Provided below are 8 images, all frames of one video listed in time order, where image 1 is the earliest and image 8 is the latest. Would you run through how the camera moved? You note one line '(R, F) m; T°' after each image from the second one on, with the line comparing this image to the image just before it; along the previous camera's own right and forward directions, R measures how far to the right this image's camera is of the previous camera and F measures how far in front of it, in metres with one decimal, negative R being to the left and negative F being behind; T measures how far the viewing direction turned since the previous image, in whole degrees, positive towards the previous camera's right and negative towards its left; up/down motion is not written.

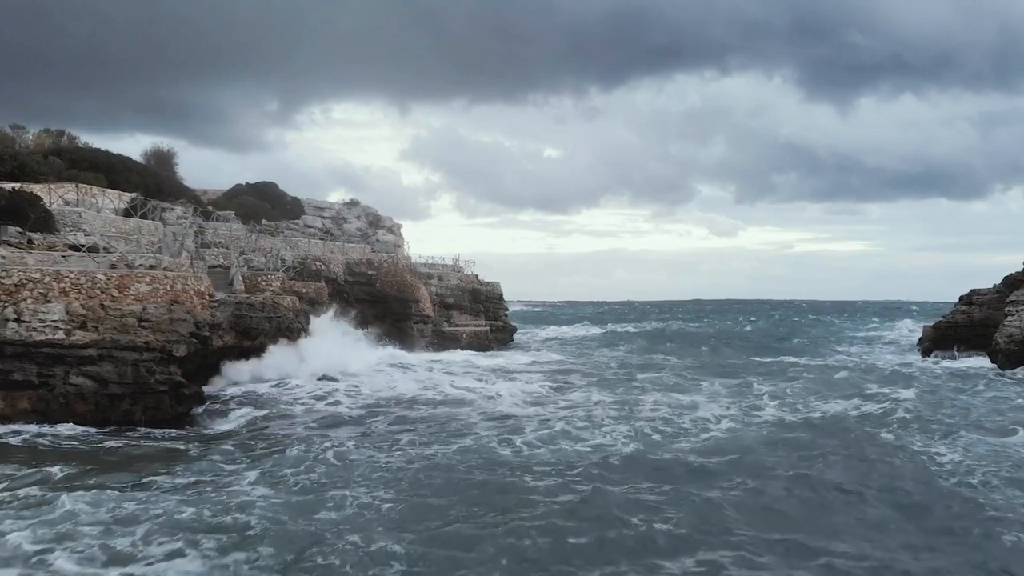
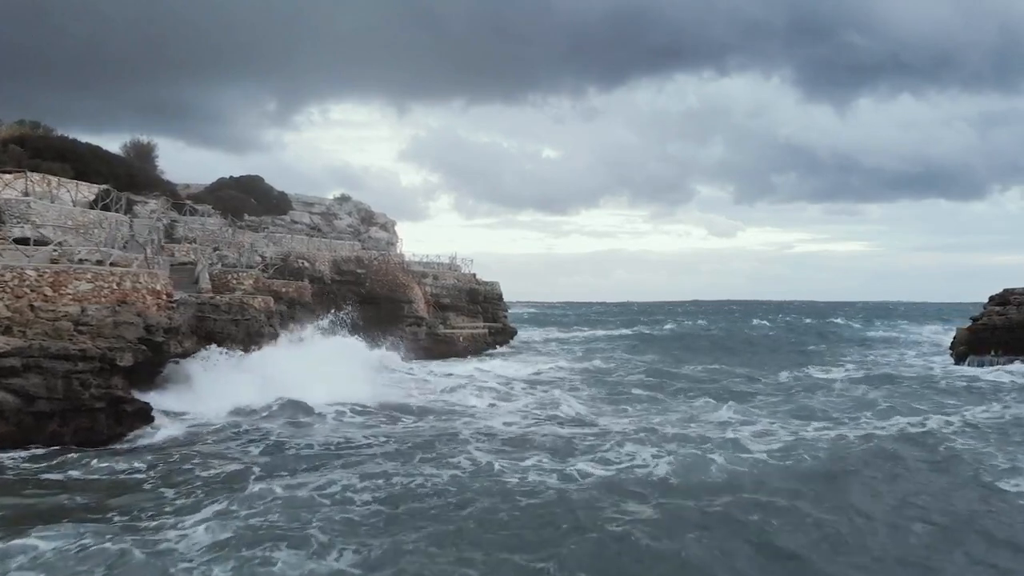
(0.0, +2.2) m; 0°
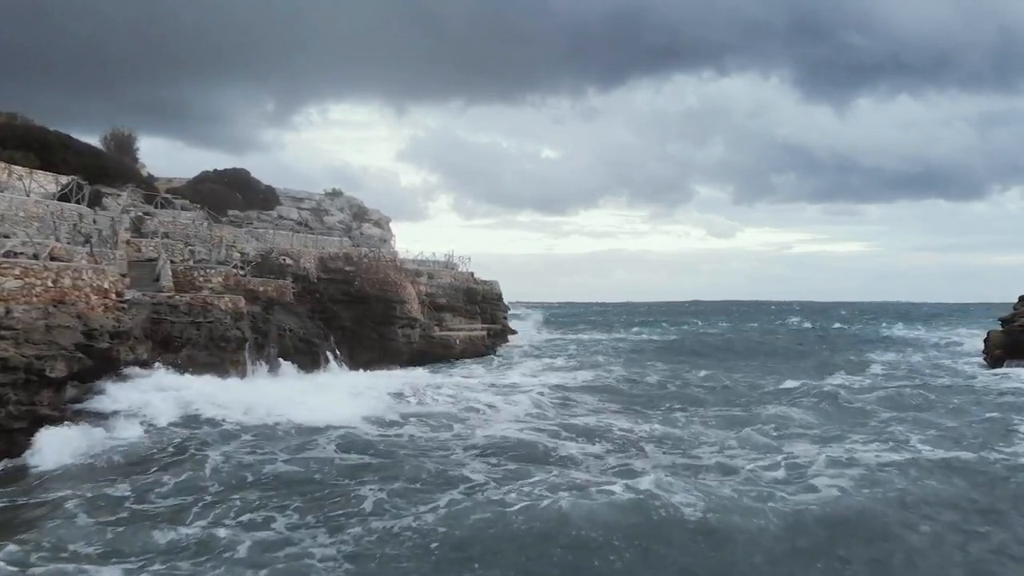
(0.0, +2.0) m; 0°
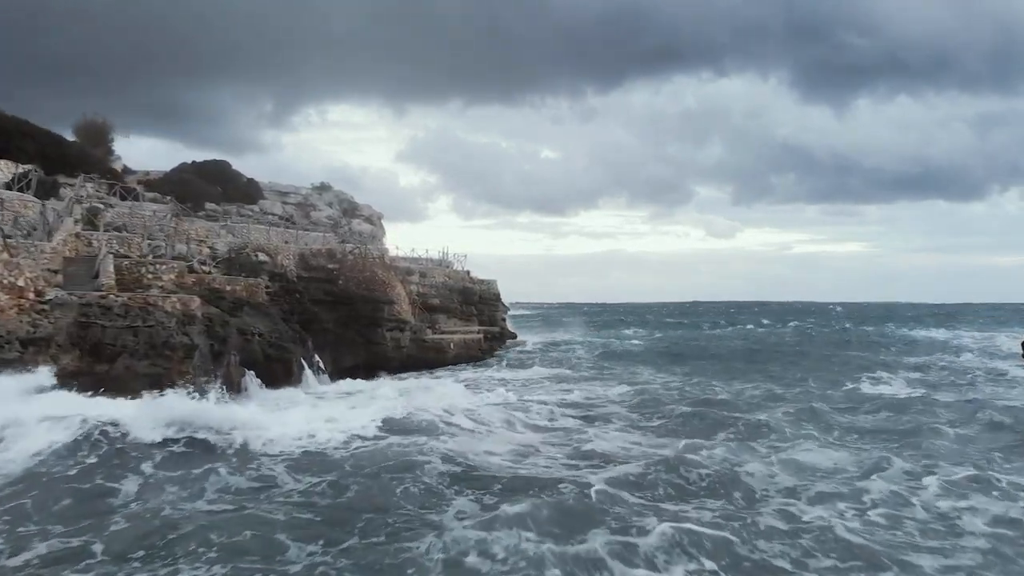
(0.0, +2.2) m; 0°
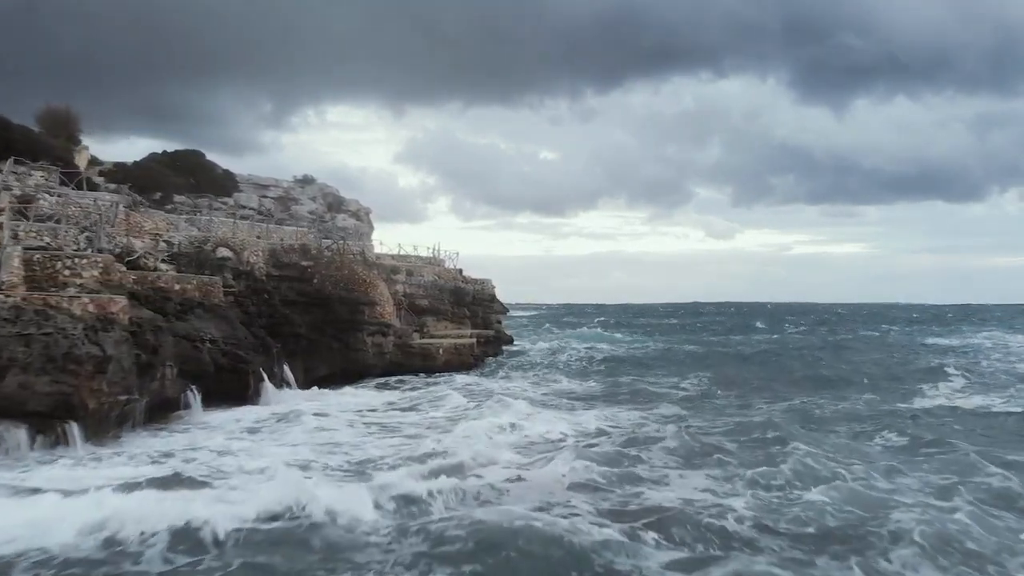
(+0.1, +2.4) m; 0°
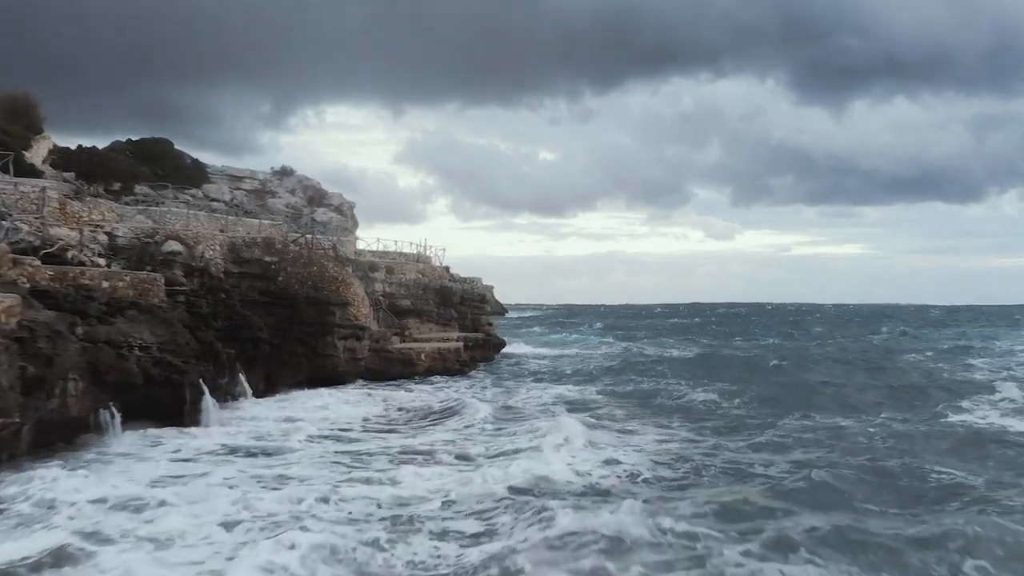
(+0.2, +2.2) m; 0°
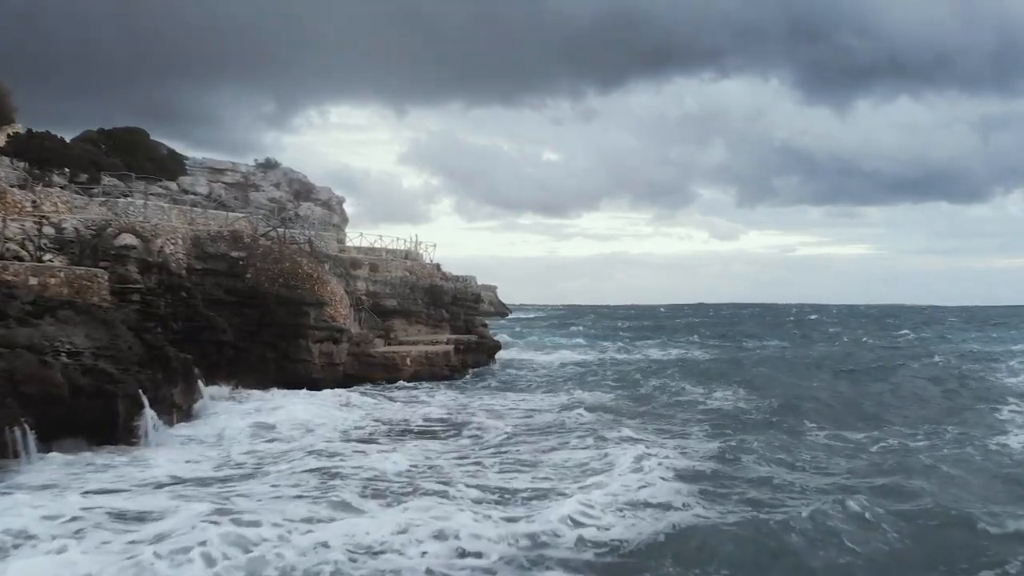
(+0.2, +1.7) m; 0°
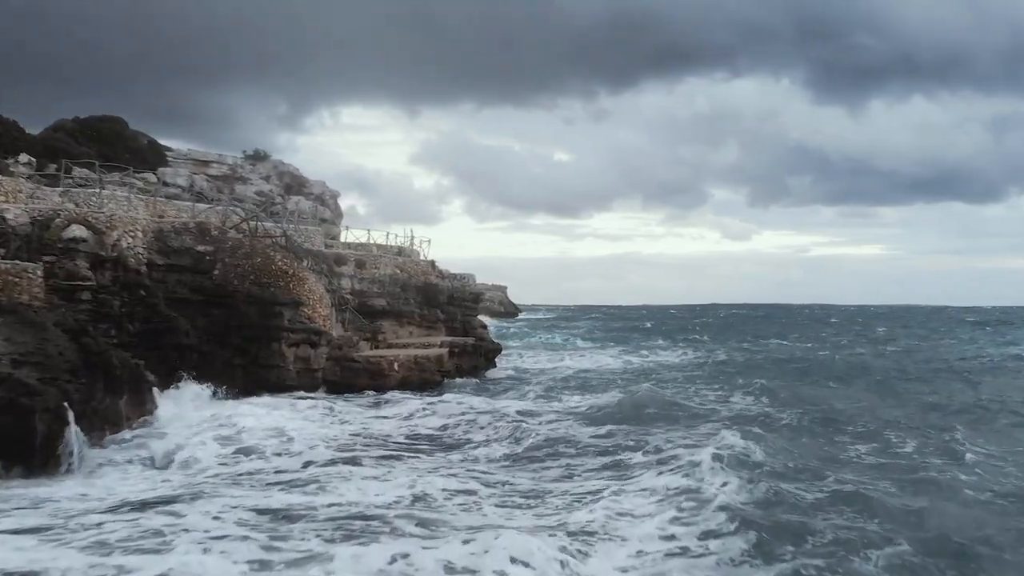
(+0.3, +1.6) m; -1°
